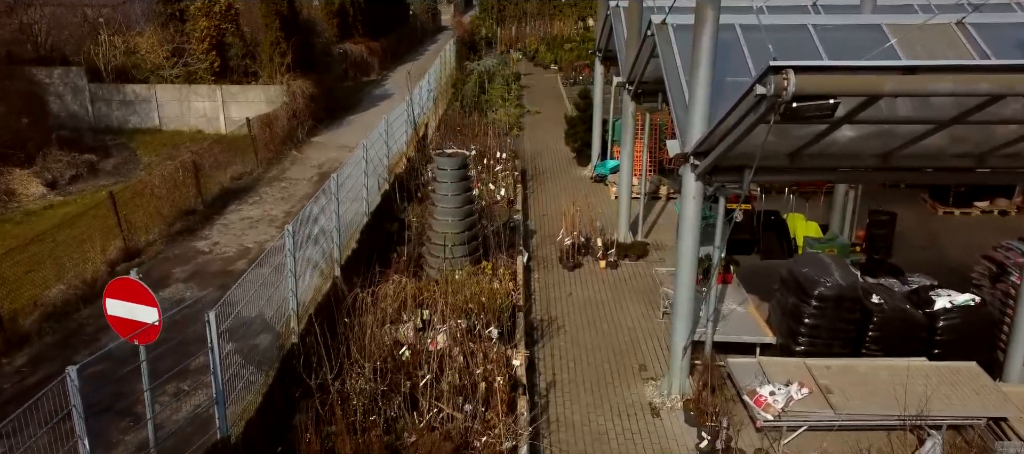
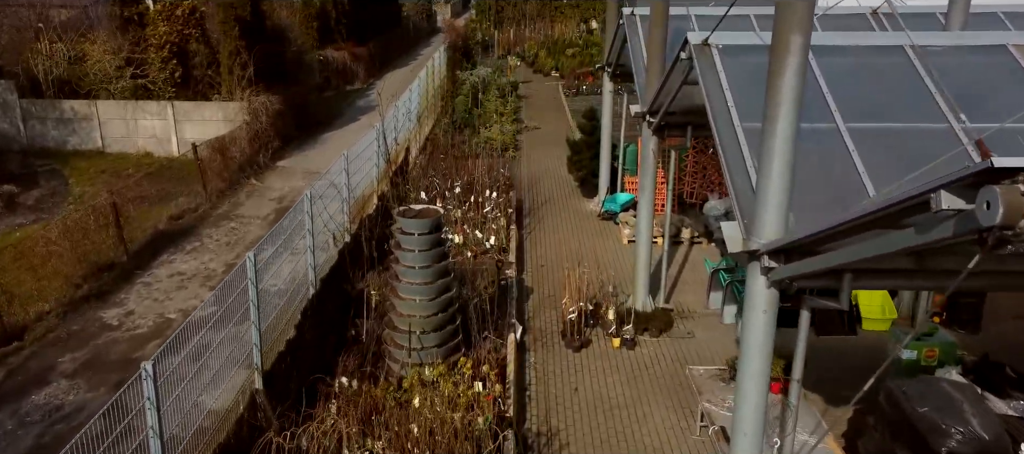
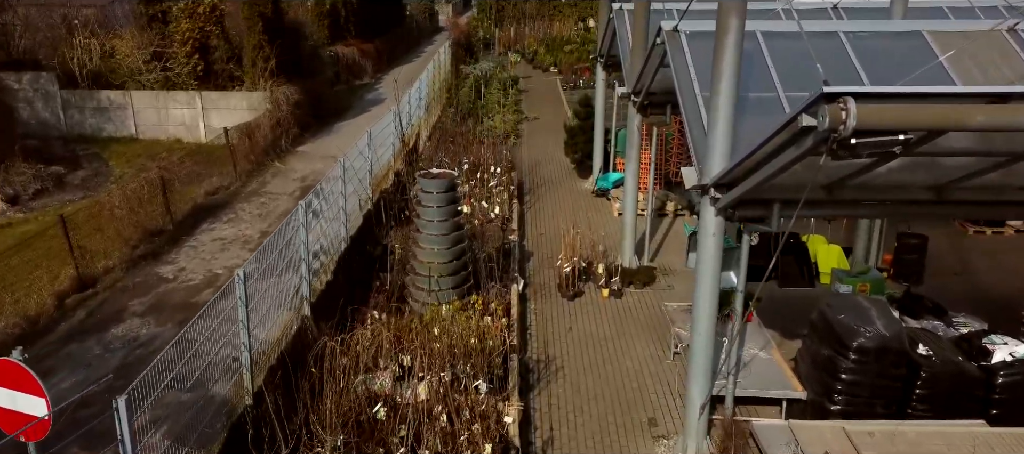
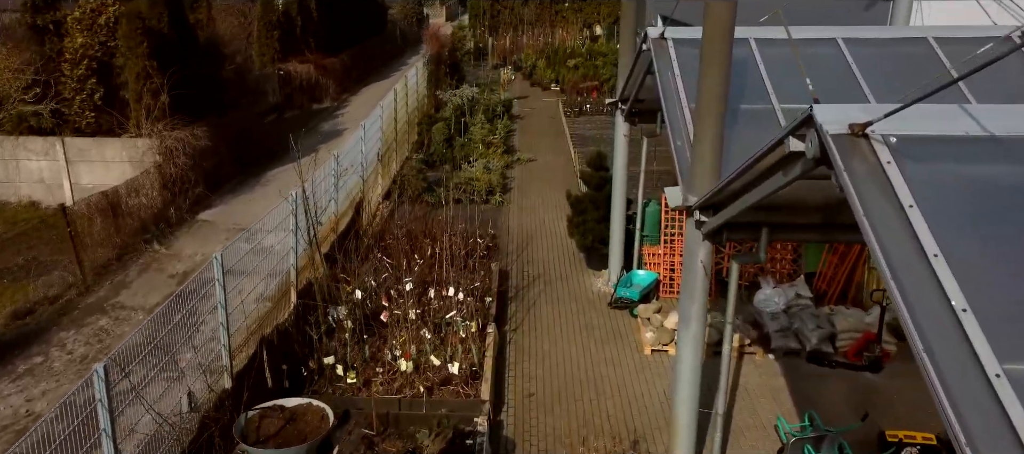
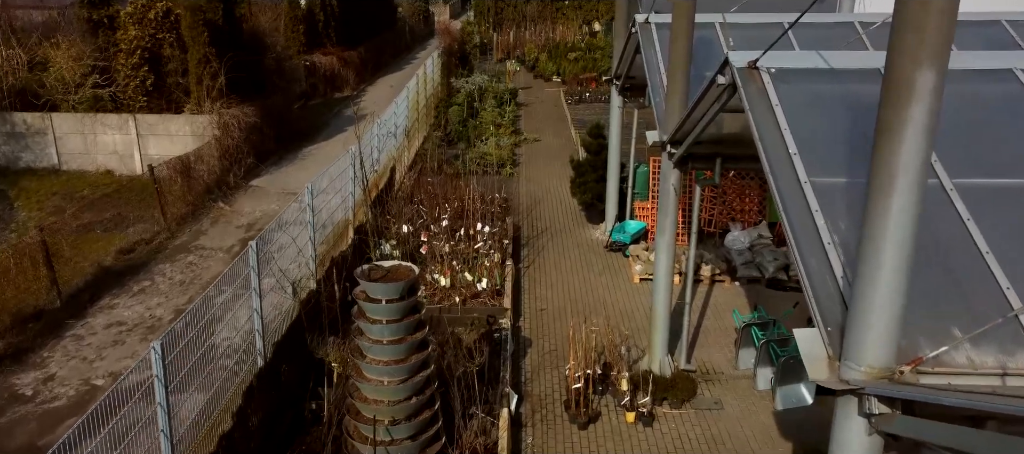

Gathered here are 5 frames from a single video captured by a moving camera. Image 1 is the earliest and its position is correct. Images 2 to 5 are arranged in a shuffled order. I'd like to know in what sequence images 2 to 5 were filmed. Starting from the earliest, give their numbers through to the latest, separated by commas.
3, 2, 5, 4
